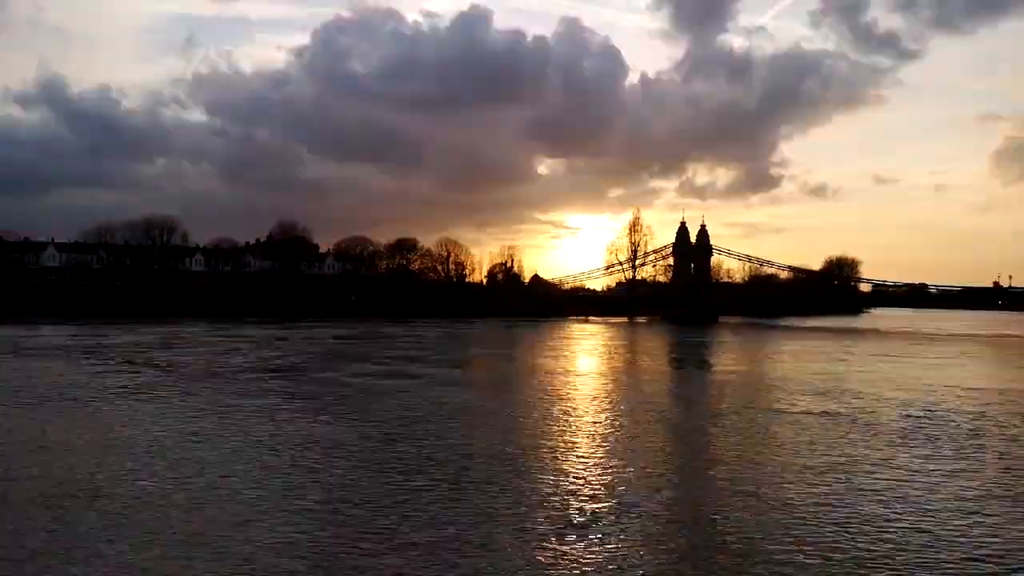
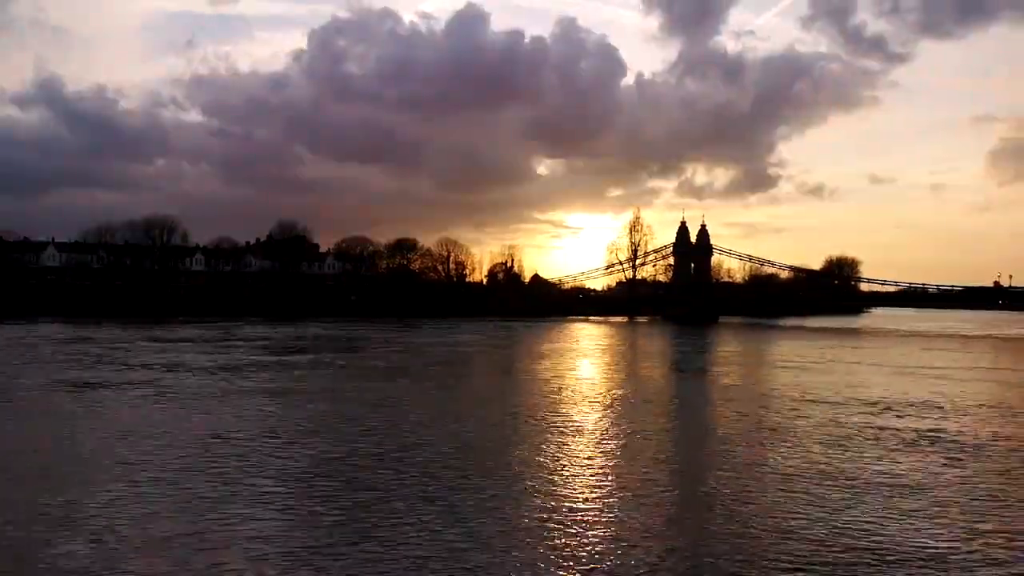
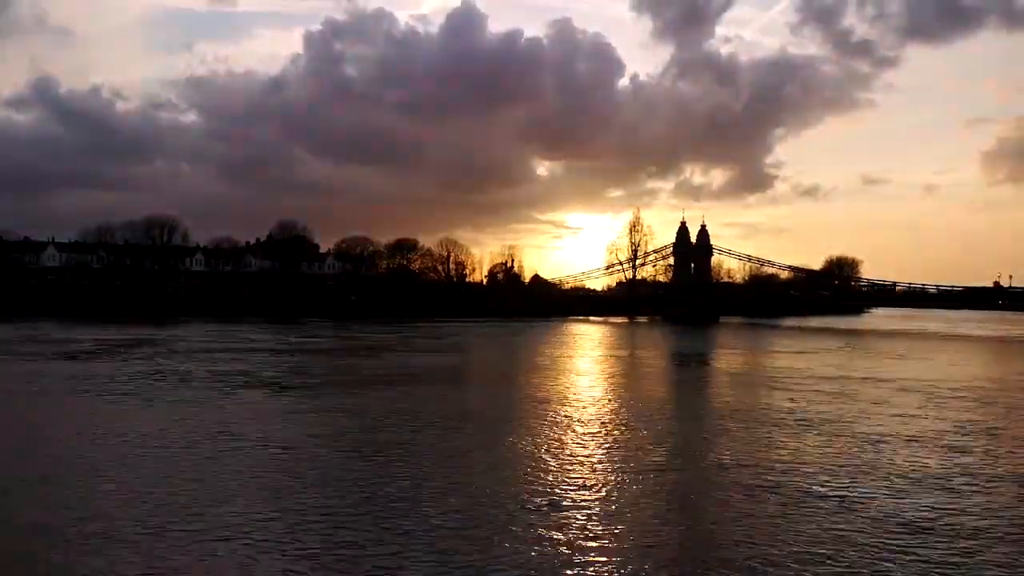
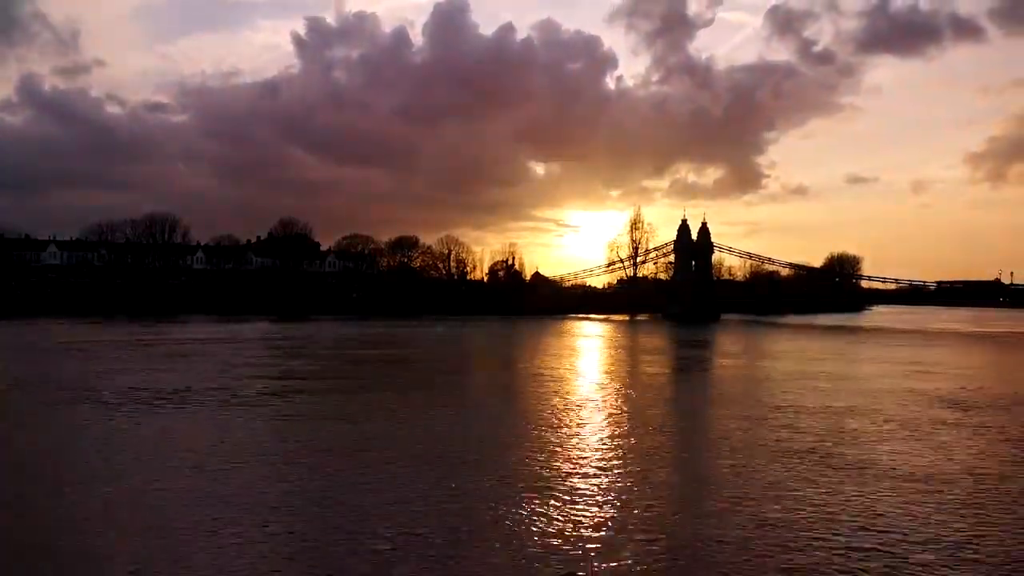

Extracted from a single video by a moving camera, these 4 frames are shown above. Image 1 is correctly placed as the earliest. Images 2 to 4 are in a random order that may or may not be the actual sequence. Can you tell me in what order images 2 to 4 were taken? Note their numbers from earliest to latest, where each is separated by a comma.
2, 3, 4
